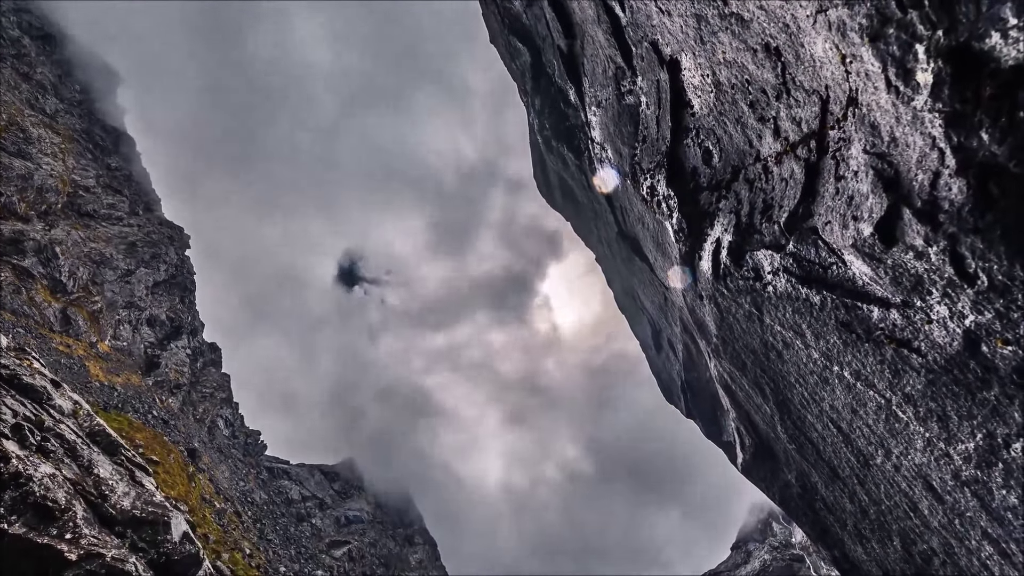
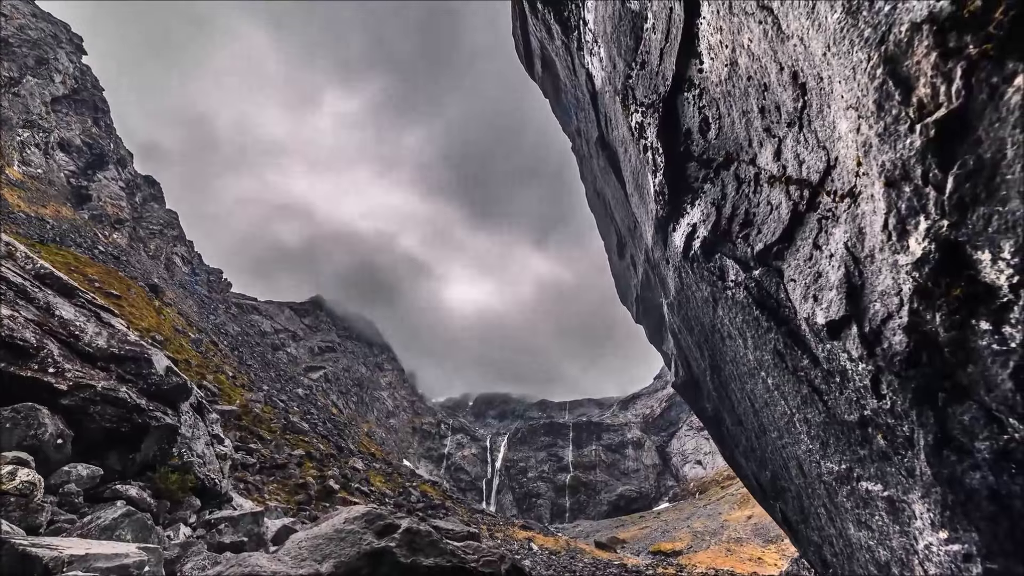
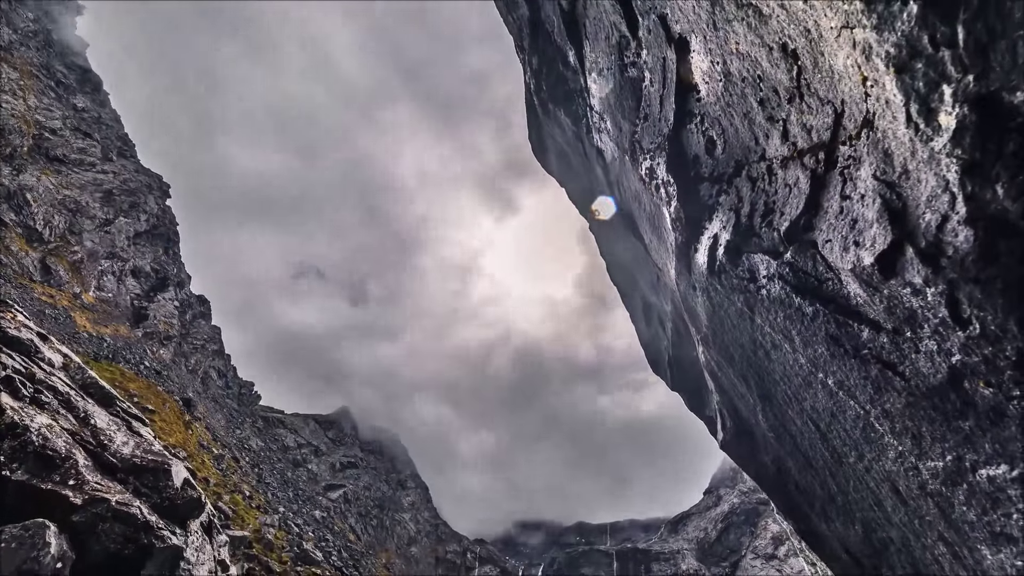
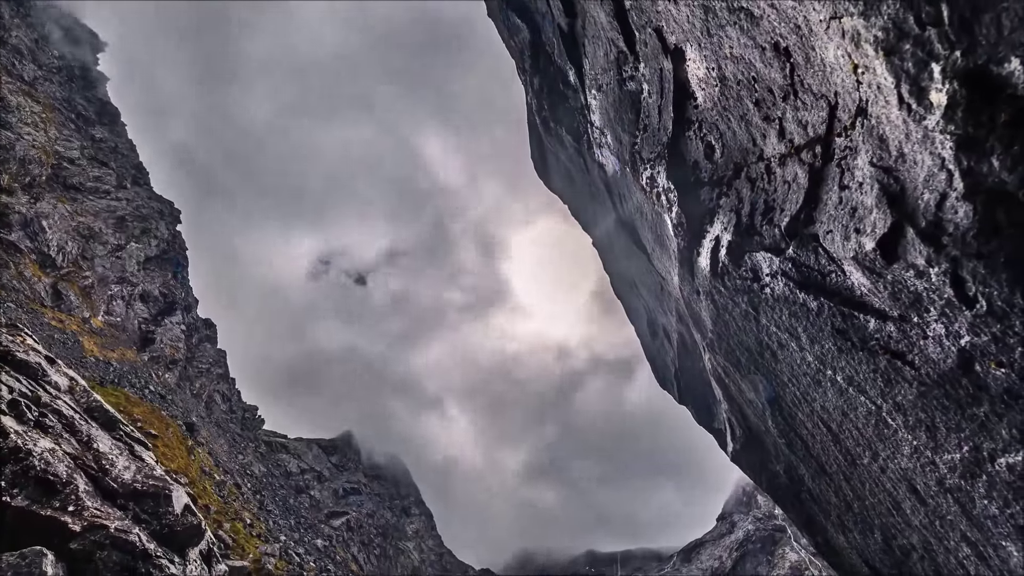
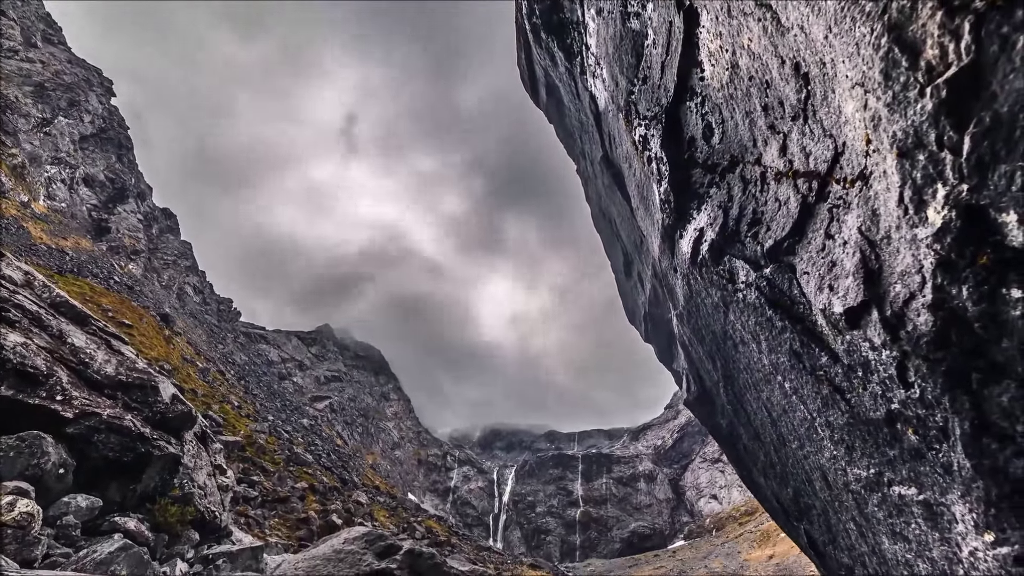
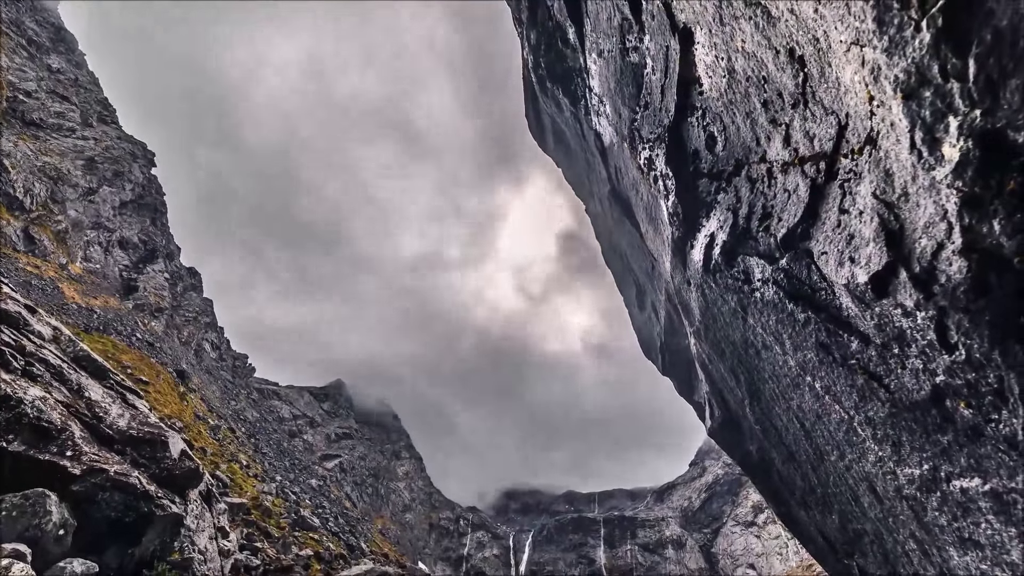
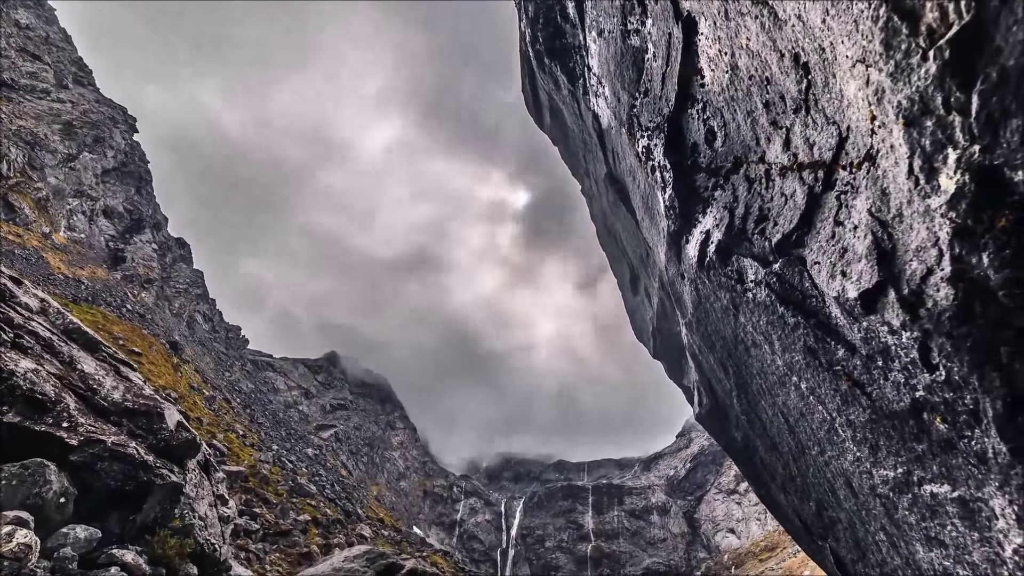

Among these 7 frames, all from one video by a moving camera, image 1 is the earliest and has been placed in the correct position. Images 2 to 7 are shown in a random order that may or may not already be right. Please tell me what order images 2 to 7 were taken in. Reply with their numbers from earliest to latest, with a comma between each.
4, 3, 6, 7, 5, 2
